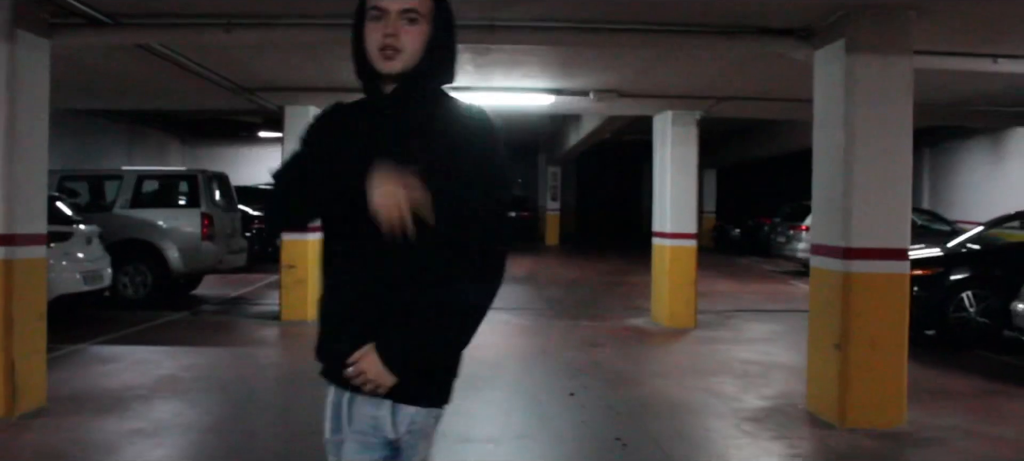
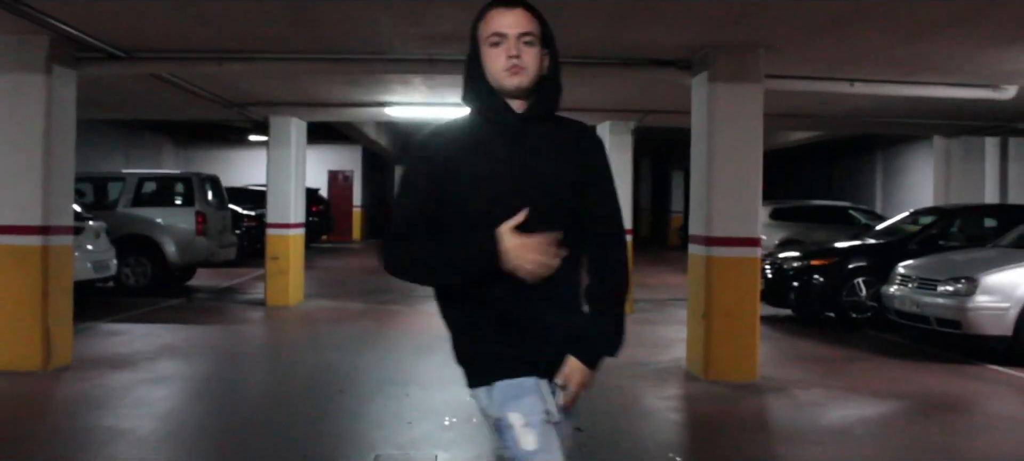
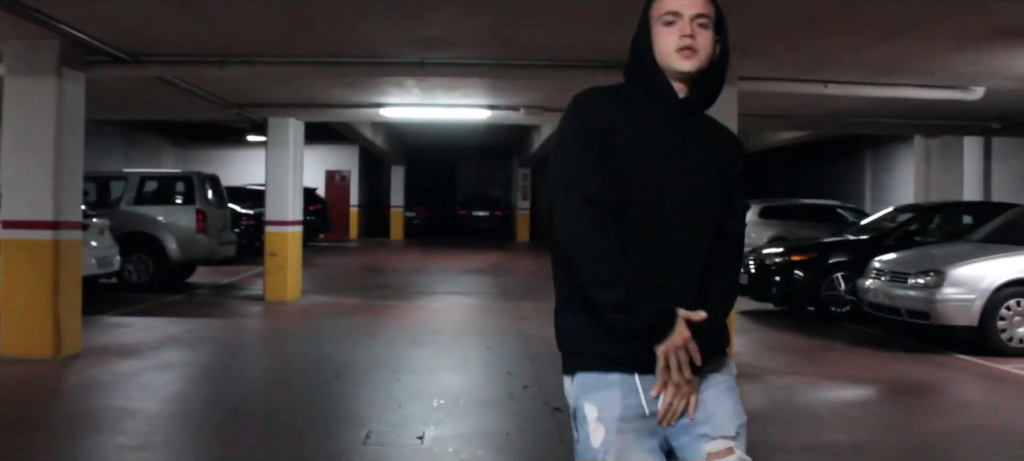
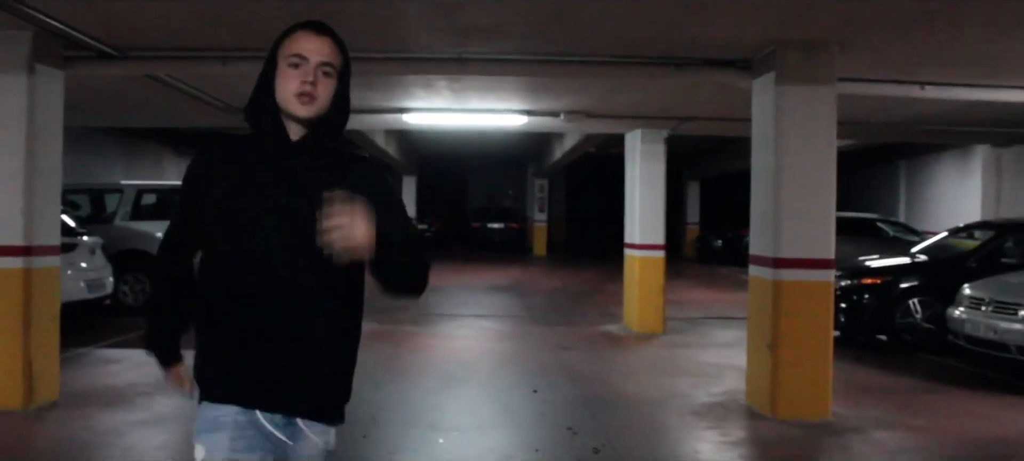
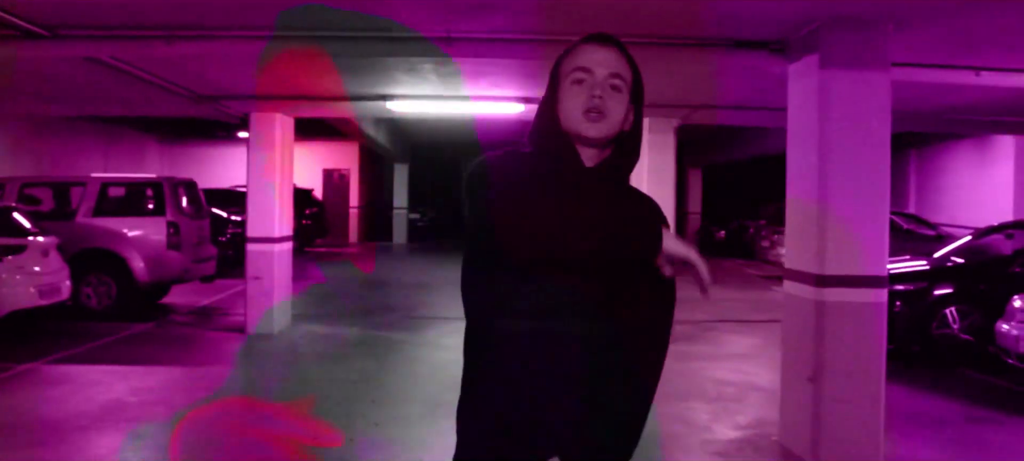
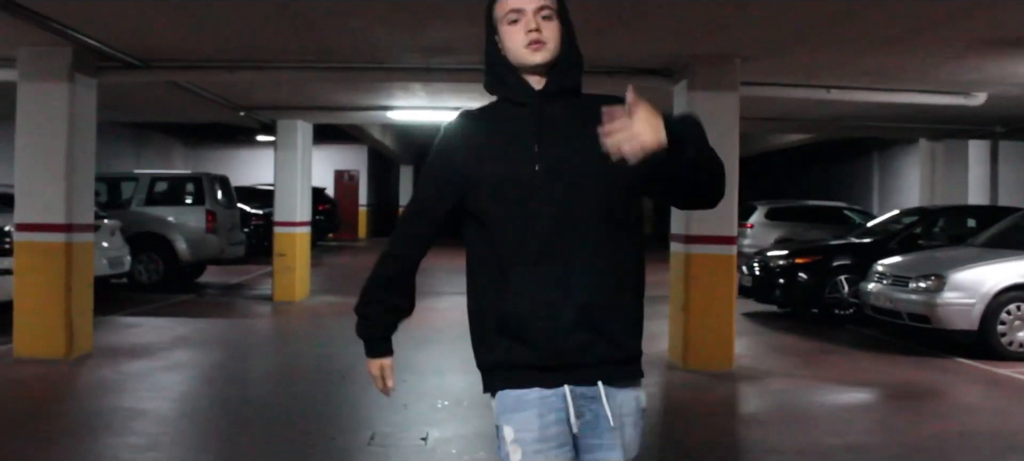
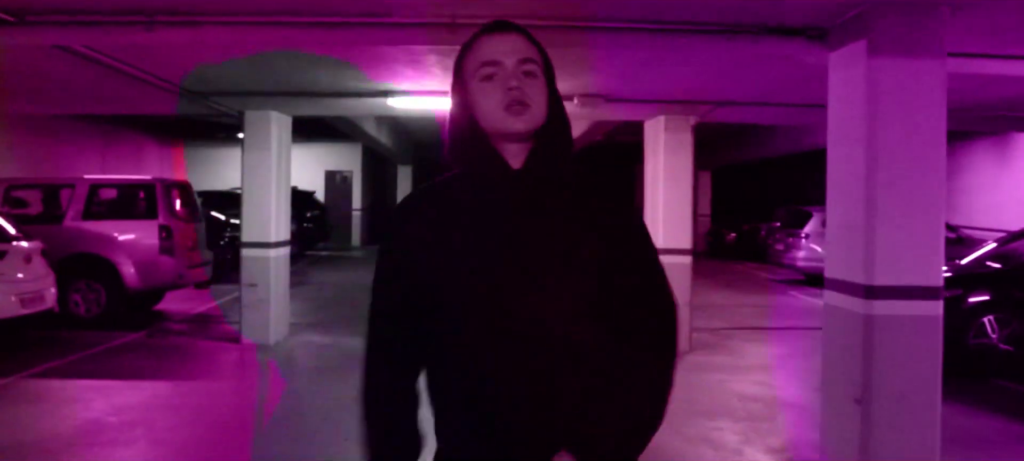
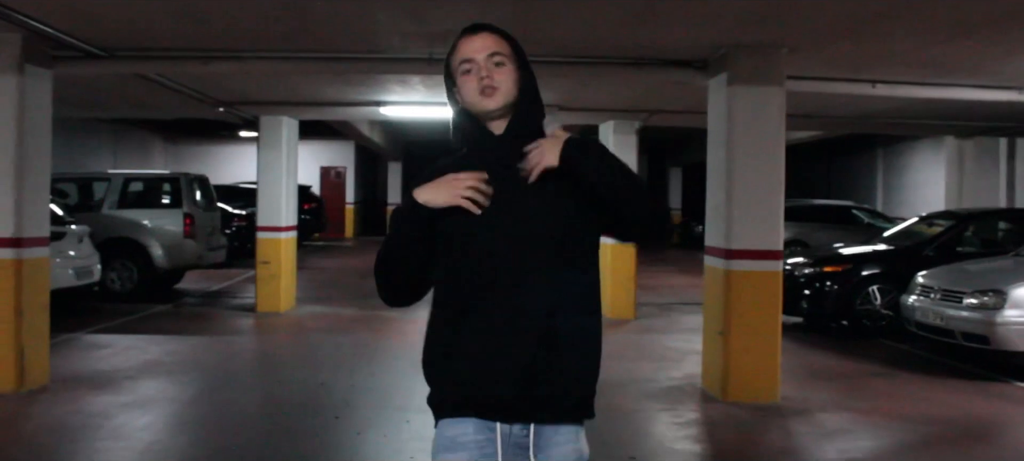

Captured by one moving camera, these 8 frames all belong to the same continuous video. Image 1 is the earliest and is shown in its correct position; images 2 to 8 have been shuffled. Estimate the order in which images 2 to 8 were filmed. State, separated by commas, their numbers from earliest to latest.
4, 2, 3, 6, 8, 5, 7
